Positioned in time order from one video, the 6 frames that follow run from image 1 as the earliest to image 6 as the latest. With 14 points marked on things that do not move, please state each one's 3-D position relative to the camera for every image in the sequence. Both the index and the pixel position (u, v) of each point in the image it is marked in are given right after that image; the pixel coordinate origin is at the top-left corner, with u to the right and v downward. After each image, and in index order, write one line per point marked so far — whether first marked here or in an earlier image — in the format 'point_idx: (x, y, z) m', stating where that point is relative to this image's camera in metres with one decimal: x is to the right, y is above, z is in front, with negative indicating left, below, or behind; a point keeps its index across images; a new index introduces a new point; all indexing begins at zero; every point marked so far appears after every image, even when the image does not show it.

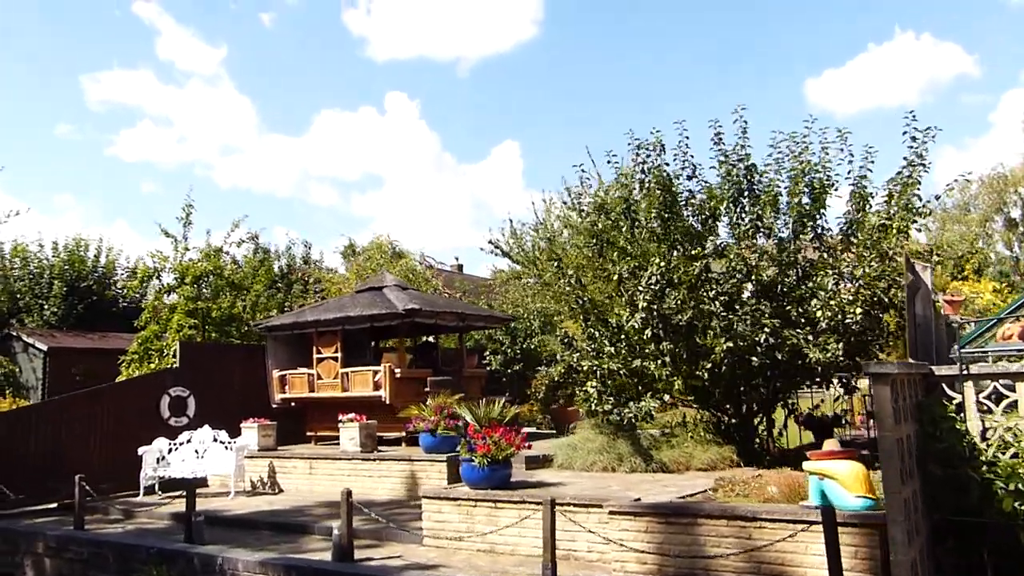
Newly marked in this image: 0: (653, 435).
0: (+2.1, -2.1, +12.0) m
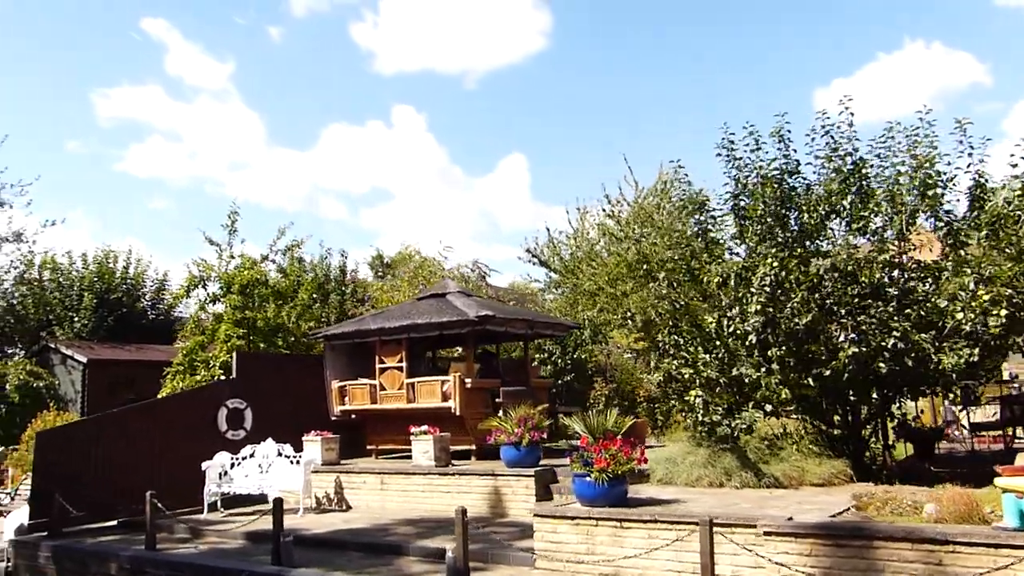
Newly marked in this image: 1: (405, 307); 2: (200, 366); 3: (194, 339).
0: (+3.4, -2.2, +11.2) m
1: (-2.0, -0.4, +15.8) m
2: (-7.4, -1.8, +19.7) m
3: (-7.7, -1.2, +20.1) m
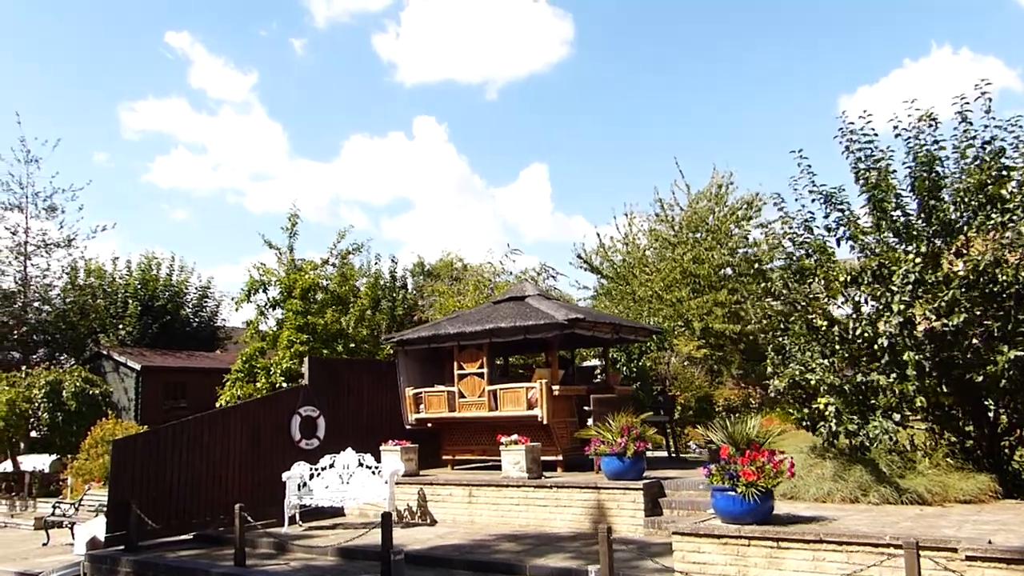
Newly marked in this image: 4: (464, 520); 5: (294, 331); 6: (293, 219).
0: (+4.8, -2.1, +10.4) m
1: (-0.5, -0.4, +15.1) m
2: (-5.8, -1.9, +19.1) m
3: (-6.1, -1.3, +19.5) m
4: (-0.7, -3.5, +12.6) m
5: (-5.0, -1.0, +19.1) m
6: (-5.2, +1.6, +20.0) m
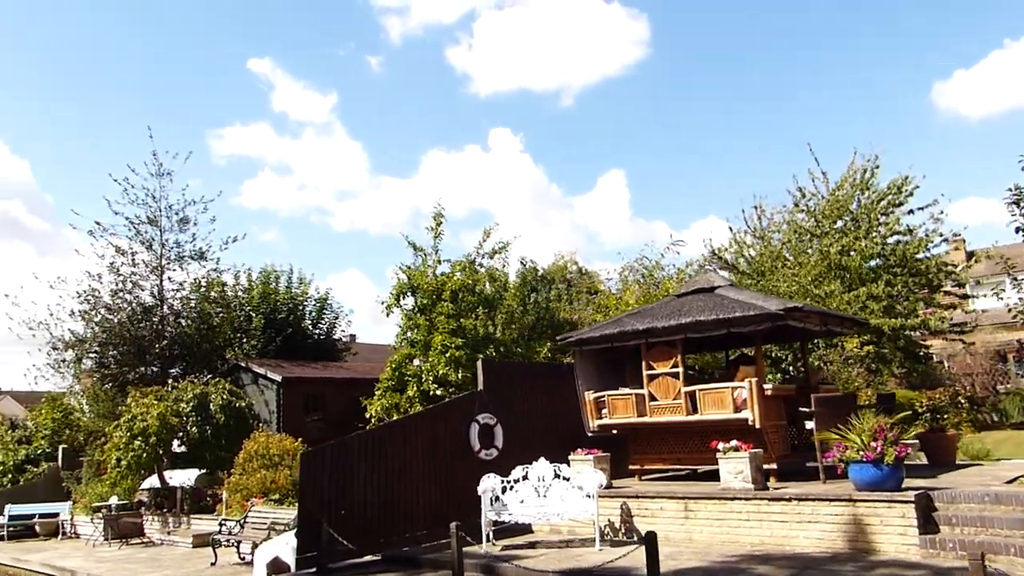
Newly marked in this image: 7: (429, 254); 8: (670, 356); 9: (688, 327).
0: (+7.5, -1.8, +8.5) m
1: (+2.6, -0.3, +13.7) m
2: (-2.2, -2.0, +18.1) m
3: (-2.5, -1.4, +18.6) m
4: (+2.3, -3.3, +11.2) m
5: (-1.4, -1.0, +18.1) m
6: (-1.7, +1.6, +19.0) m
7: (-2.0, +0.8, +19.8) m
8: (+2.5, -1.1, +13.2) m
9: (+2.7, -0.6, +12.8) m
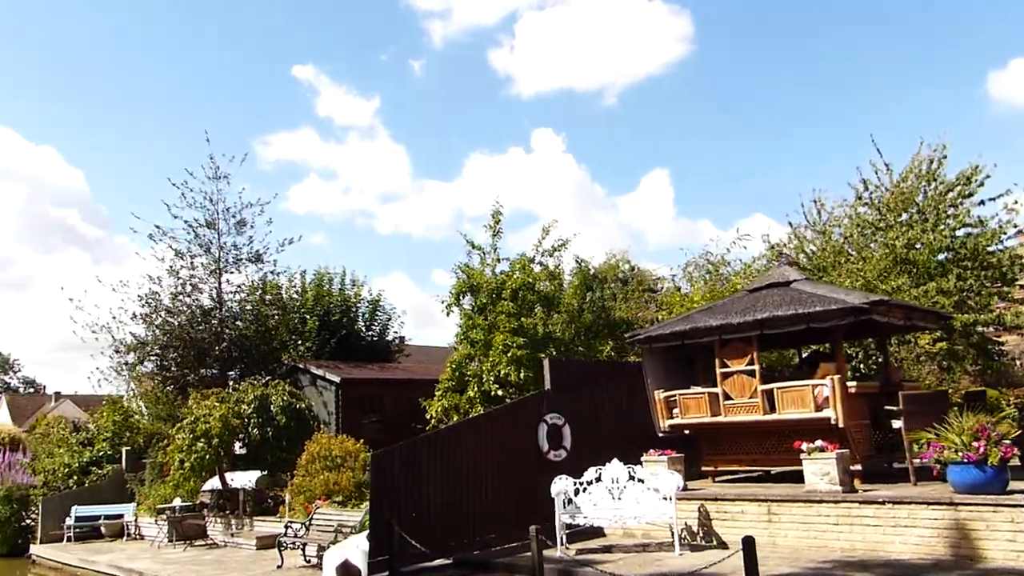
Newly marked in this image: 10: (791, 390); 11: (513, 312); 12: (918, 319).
0: (+8.3, -1.6, +7.8) m
1: (+3.7, -0.2, +13.2) m
2: (-0.9, -2.0, +17.9) m
3: (-1.1, -1.4, +18.4) m
4: (+3.2, -3.3, +10.7) m
5: (-0.1, -1.0, +17.9) m
6: (-0.4, +1.6, +18.7) m
7: (-0.6, +0.8, +19.5) m
8: (+3.5, -1.0, +12.8) m
9: (+3.7, -0.5, +12.3) m
10: (+4.0, -1.5, +12.0) m
11: (0.0, -0.5, +18.3) m
12: (+6.3, -0.5, +12.8) m
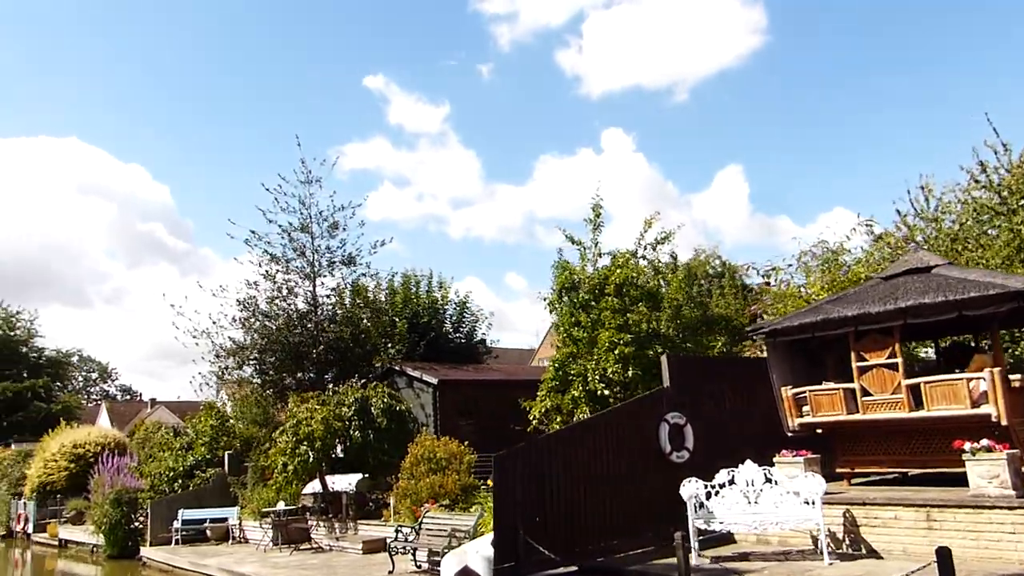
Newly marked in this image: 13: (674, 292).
0: (+9.6, -1.3, +6.4) m
1: (+5.4, 0.0, +12.3) m
2: (+1.3, -1.9, +17.3) m
3: (+1.1, -1.3, +17.8) m
4: (+4.8, -3.1, +9.7) m
5: (+2.1, -0.9, +17.2) m
6: (+1.8, +1.7, +18.1) m
7: (+1.7, +0.9, +18.9) m
8: (+5.3, -0.8, +11.8) m
9: (+5.4, -0.3, +11.3) m
10: (+5.7, -1.3, +11.0) m
11: (+2.2, -0.4, +17.6) m
12: (+7.9, -0.2, +11.6) m
13: (+3.7, -0.1, +19.4) m
